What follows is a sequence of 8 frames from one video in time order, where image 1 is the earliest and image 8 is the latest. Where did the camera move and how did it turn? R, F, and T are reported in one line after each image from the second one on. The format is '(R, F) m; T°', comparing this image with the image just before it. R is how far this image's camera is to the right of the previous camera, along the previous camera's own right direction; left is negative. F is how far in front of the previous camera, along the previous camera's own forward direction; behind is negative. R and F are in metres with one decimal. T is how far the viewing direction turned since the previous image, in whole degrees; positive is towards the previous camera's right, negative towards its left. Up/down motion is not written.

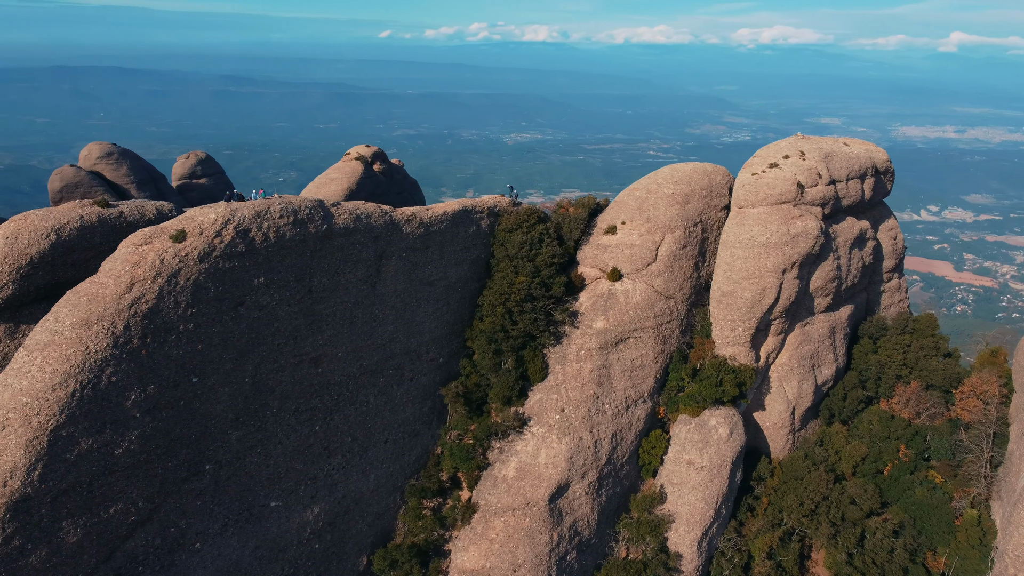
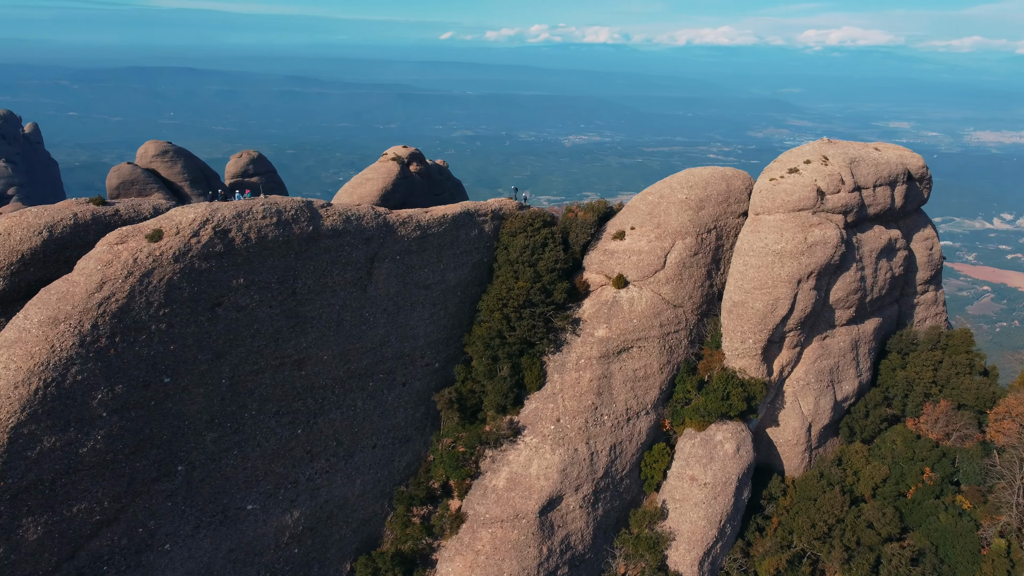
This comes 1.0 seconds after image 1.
(+1.7, +0.6) m; -4°
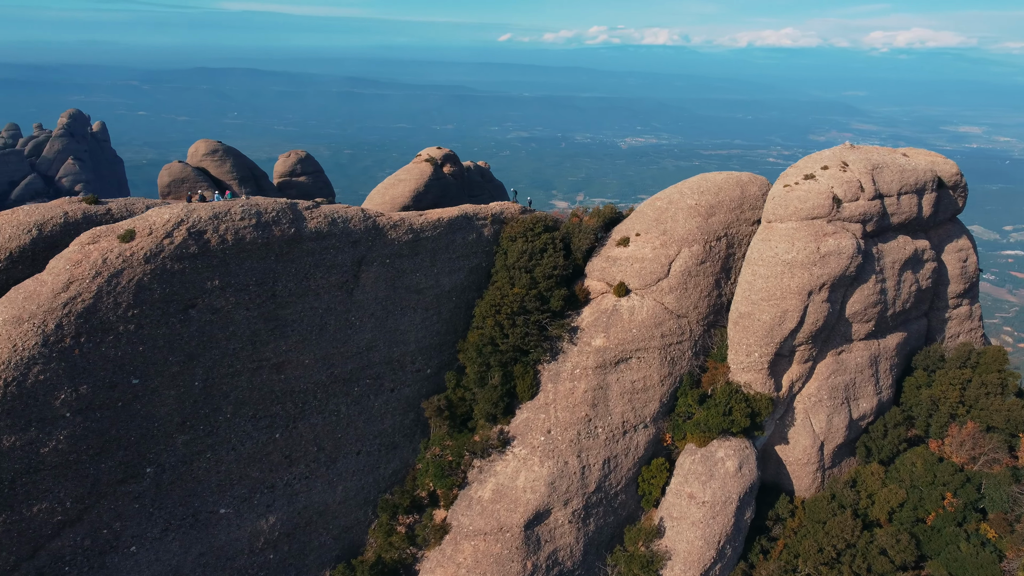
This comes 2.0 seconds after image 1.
(+1.7, +0.7) m; -4°
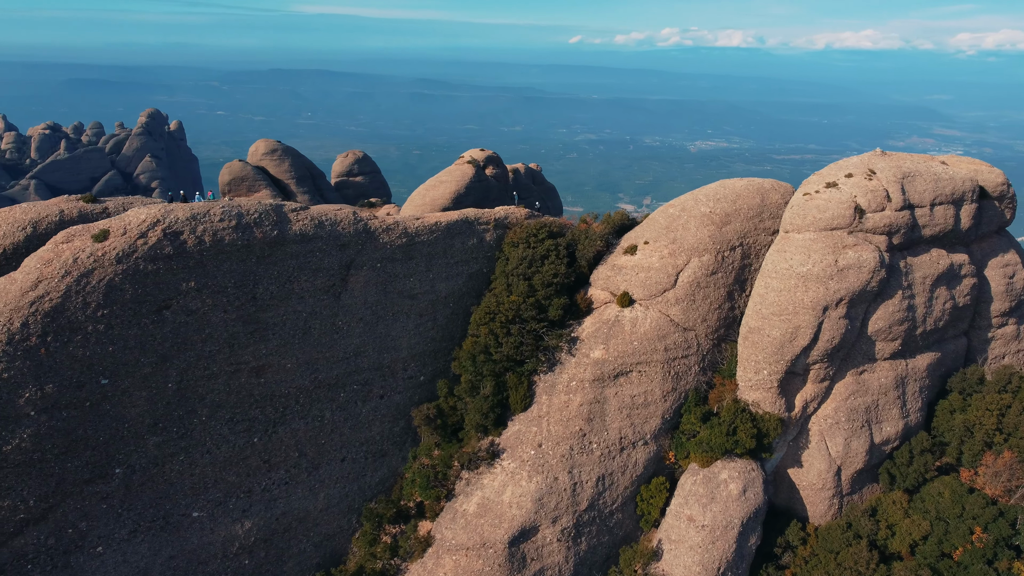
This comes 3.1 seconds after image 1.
(+2.0, +0.8) m; -5°
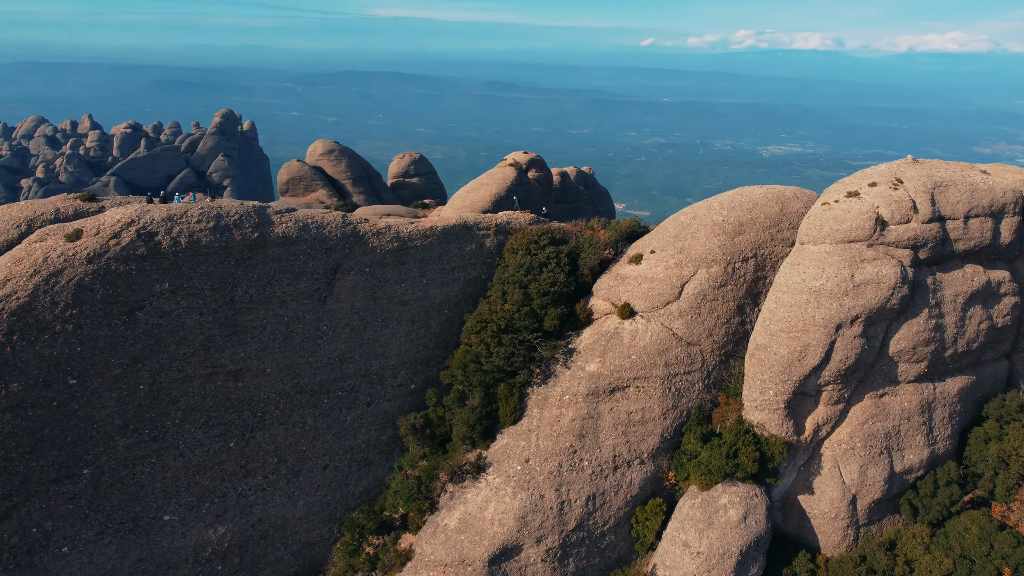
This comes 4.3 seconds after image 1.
(+2.0, +0.9) m; -5°
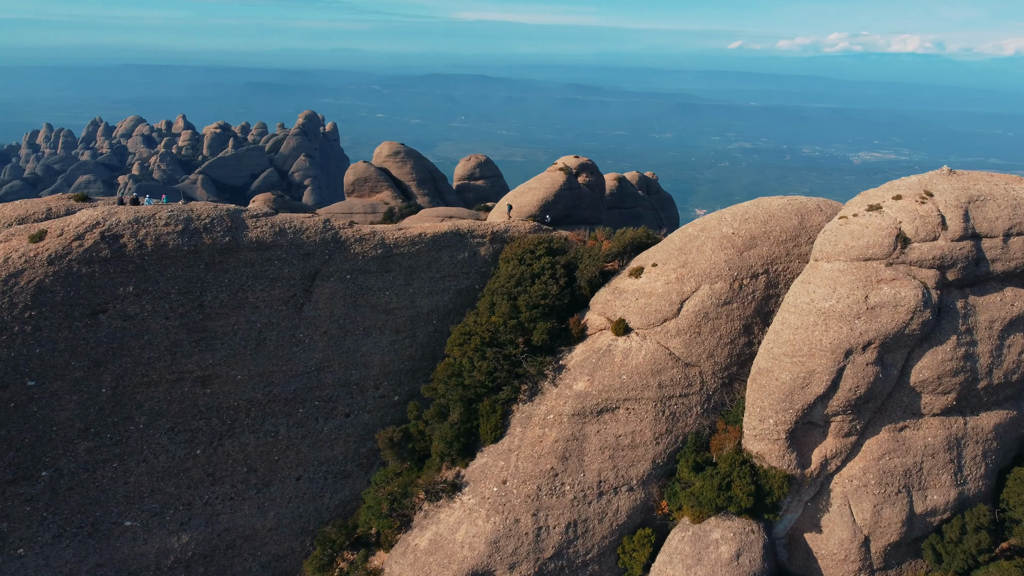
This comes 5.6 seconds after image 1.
(+2.4, +1.1) m; -5°
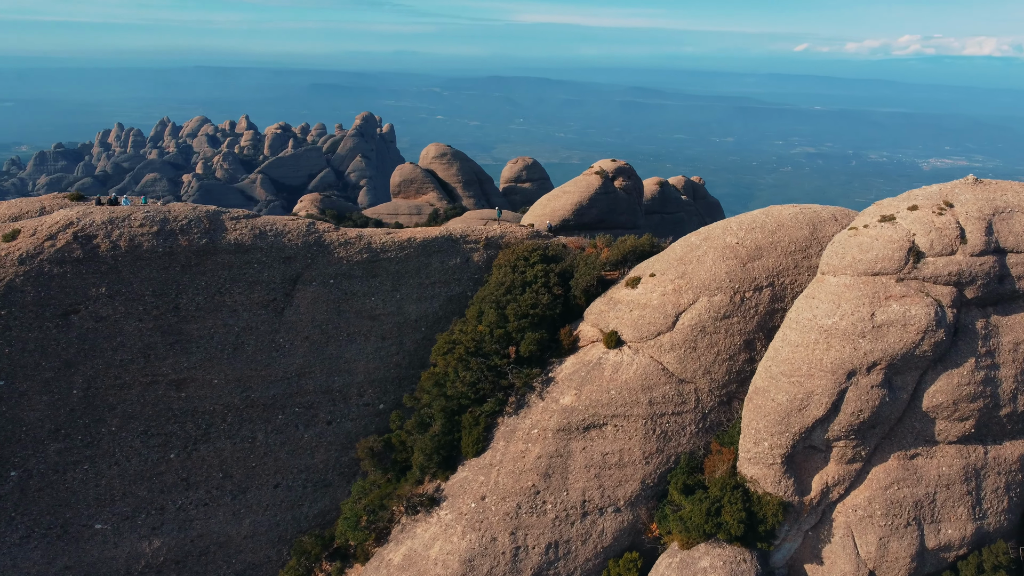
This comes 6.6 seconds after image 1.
(+1.7, +0.8) m; -4°
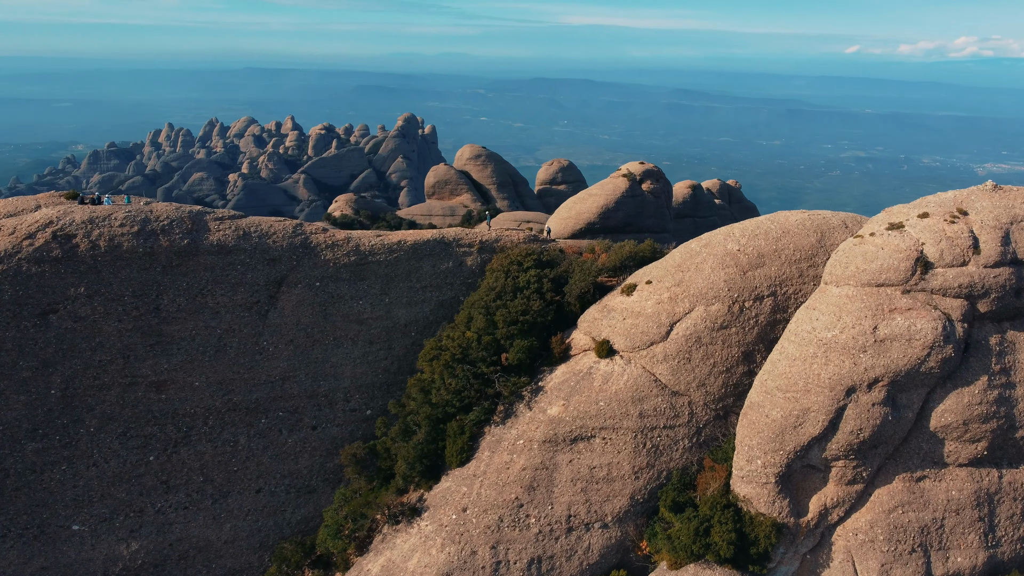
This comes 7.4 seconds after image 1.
(+1.3, +0.6) m; -3°
